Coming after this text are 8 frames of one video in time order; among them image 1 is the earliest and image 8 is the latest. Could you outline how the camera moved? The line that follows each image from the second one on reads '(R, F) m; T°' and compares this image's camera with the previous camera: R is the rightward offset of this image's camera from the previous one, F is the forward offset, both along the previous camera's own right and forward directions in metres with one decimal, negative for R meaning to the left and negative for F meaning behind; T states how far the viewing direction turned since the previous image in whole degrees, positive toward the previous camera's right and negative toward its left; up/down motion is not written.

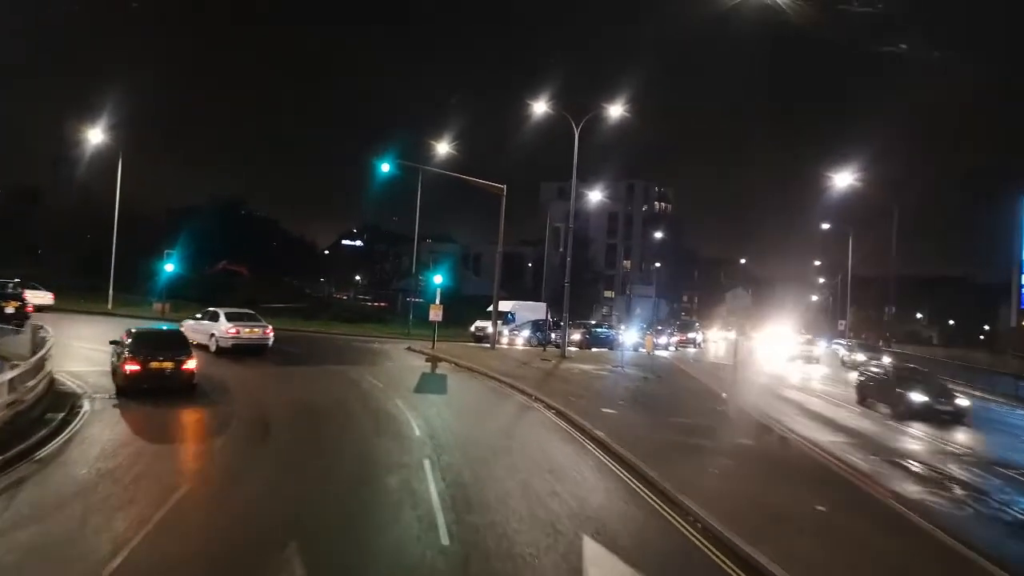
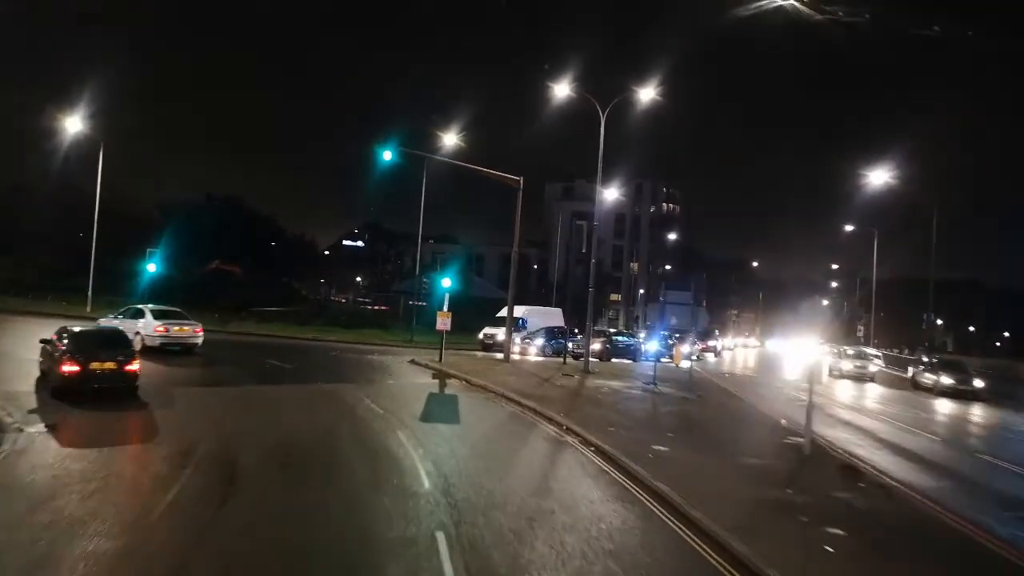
(-0.5, +3.1) m; 0°
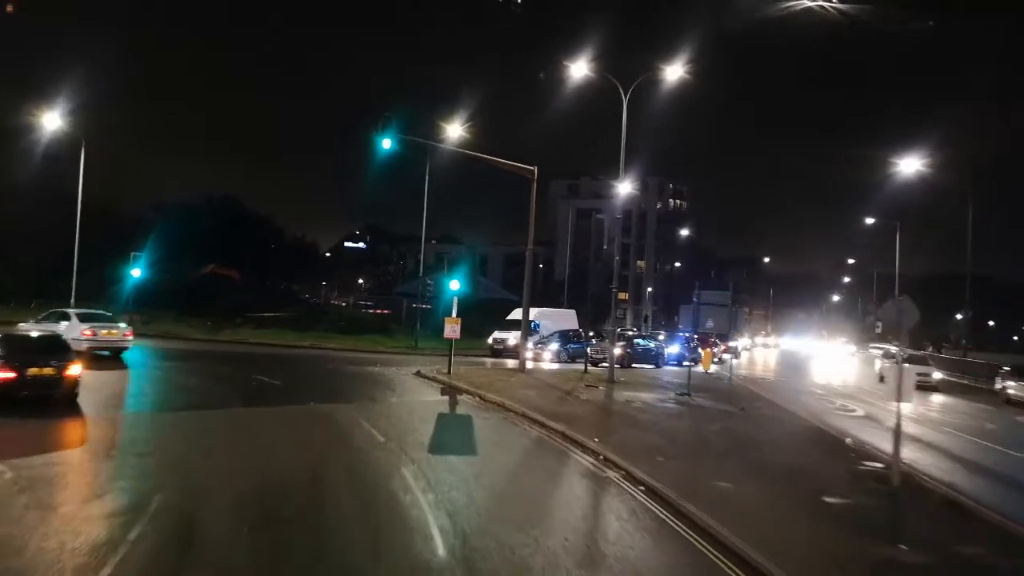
(-0.3, +2.5) m; 0°
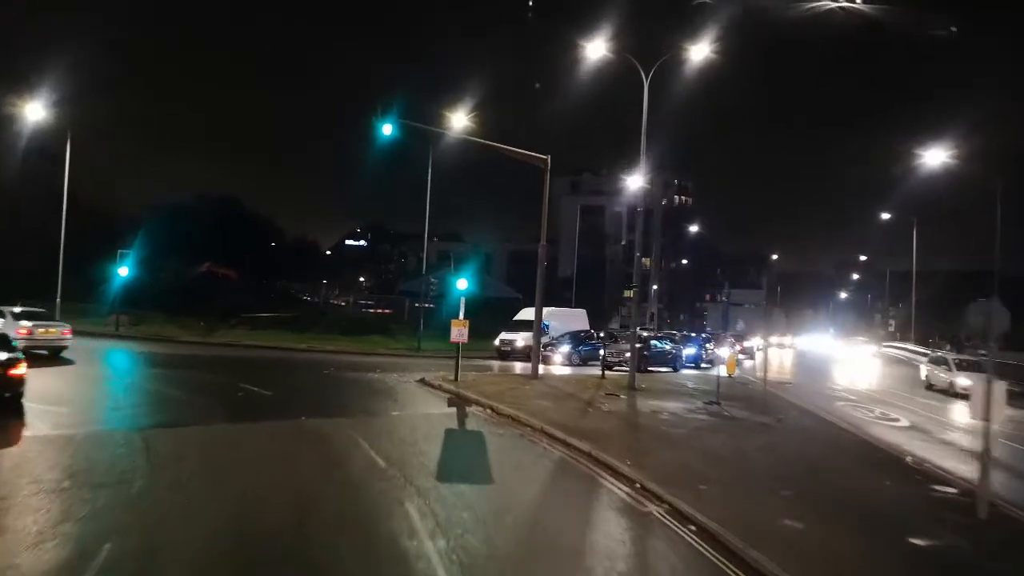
(-0.3, +1.8) m; 0°
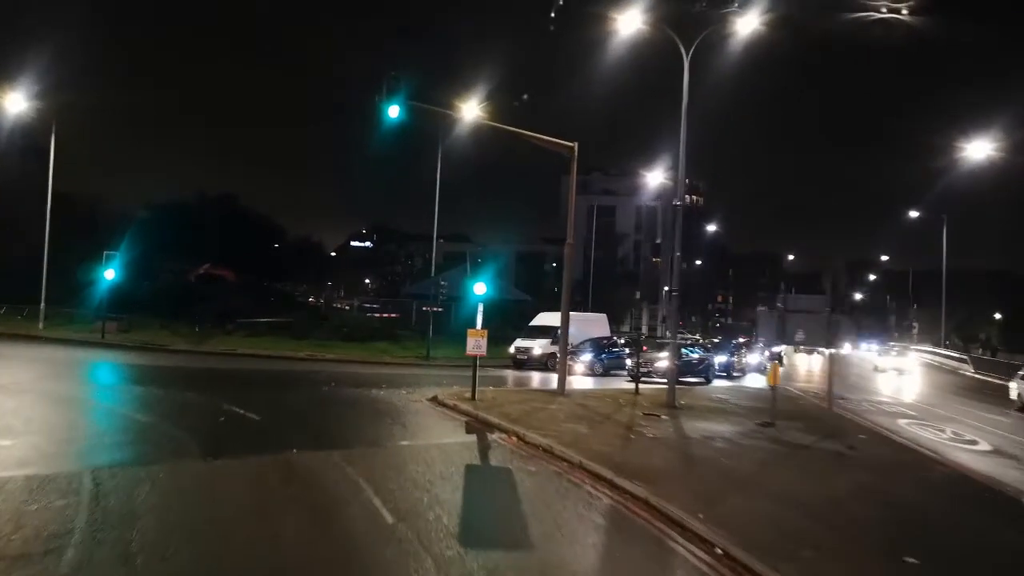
(-0.4, +2.4) m; 0°
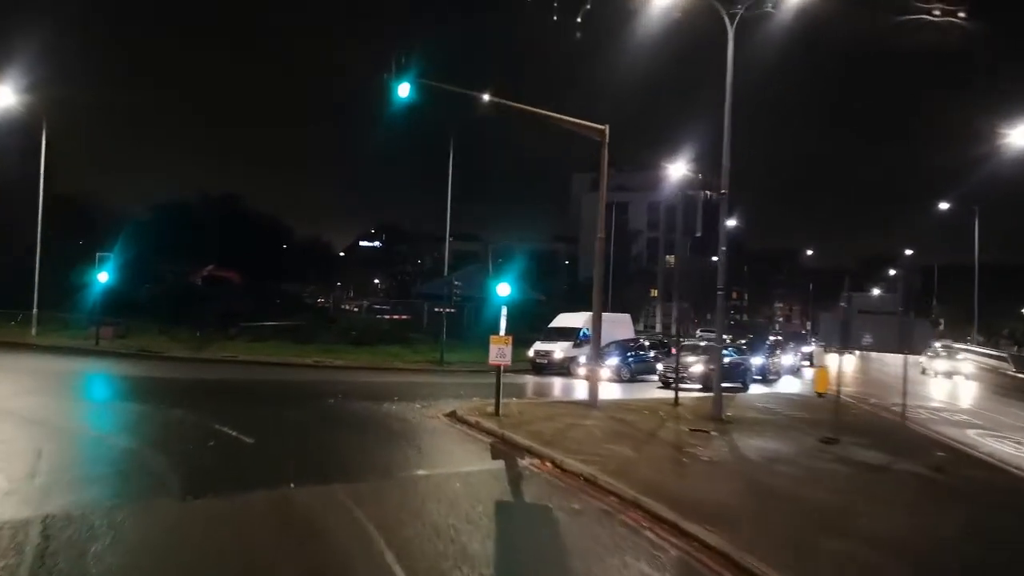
(-0.3, +1.9) m; -1°
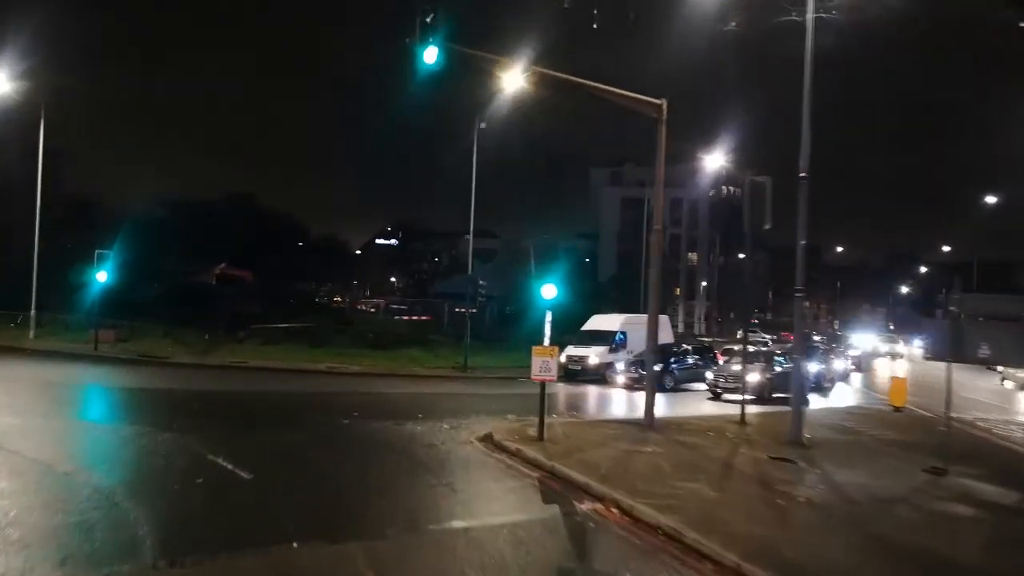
(-0.5, +2.3) m; -1°
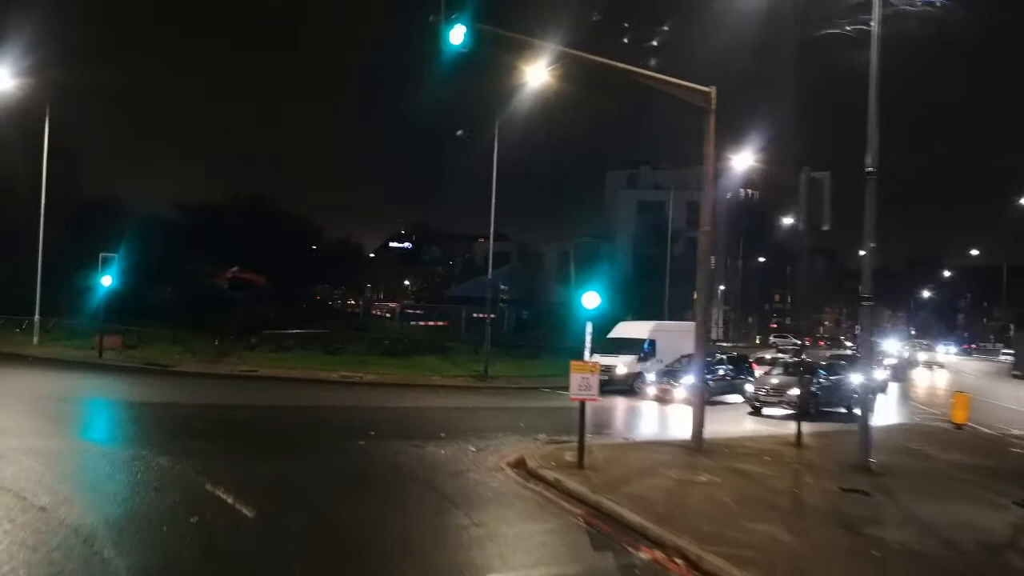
(-0.3, +1.3) m; -1°
